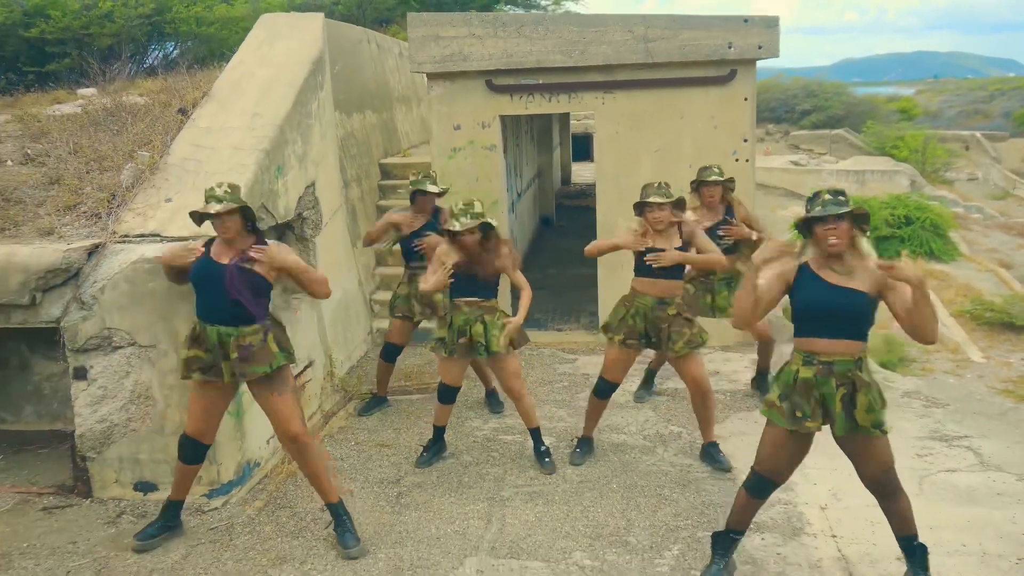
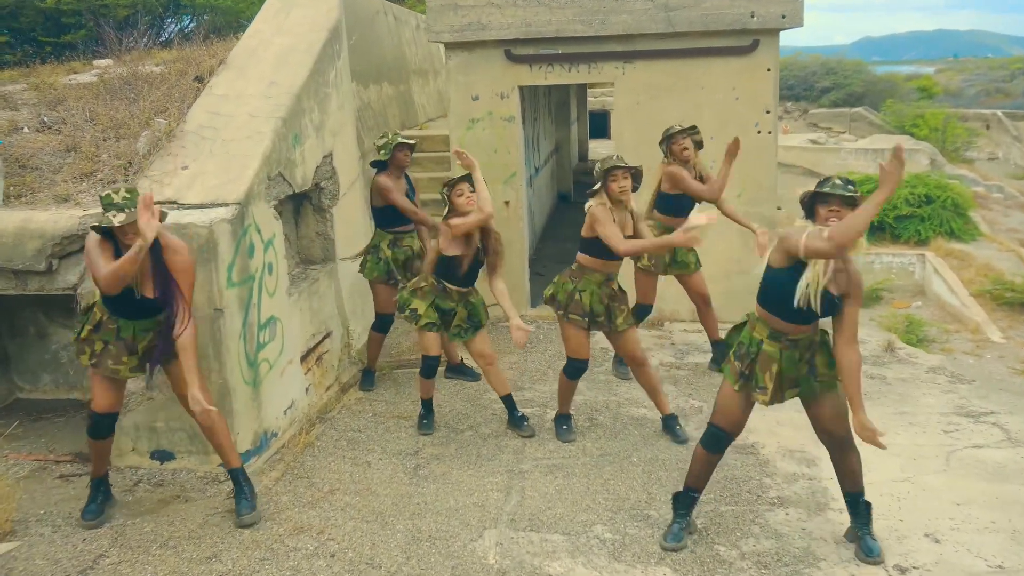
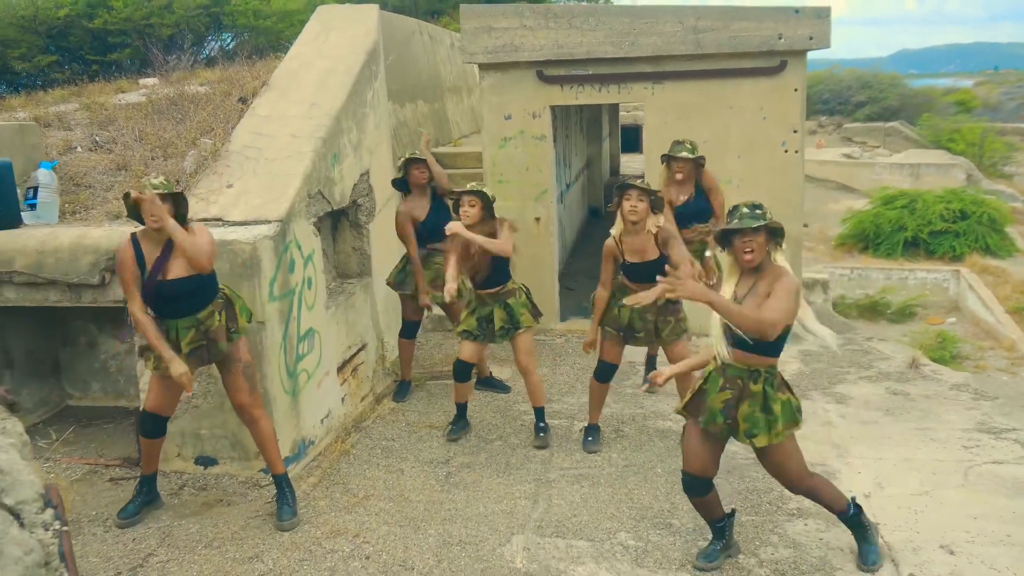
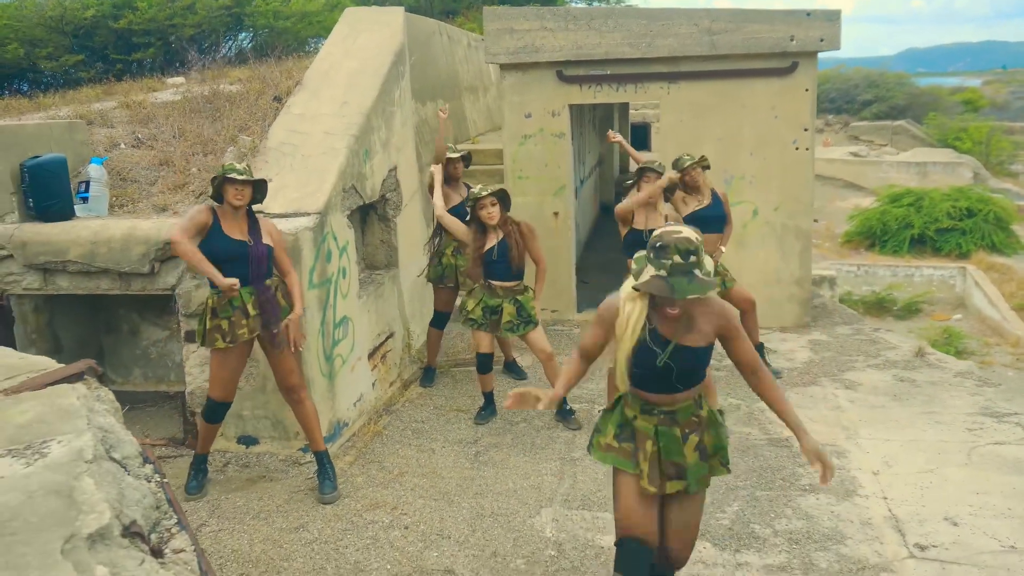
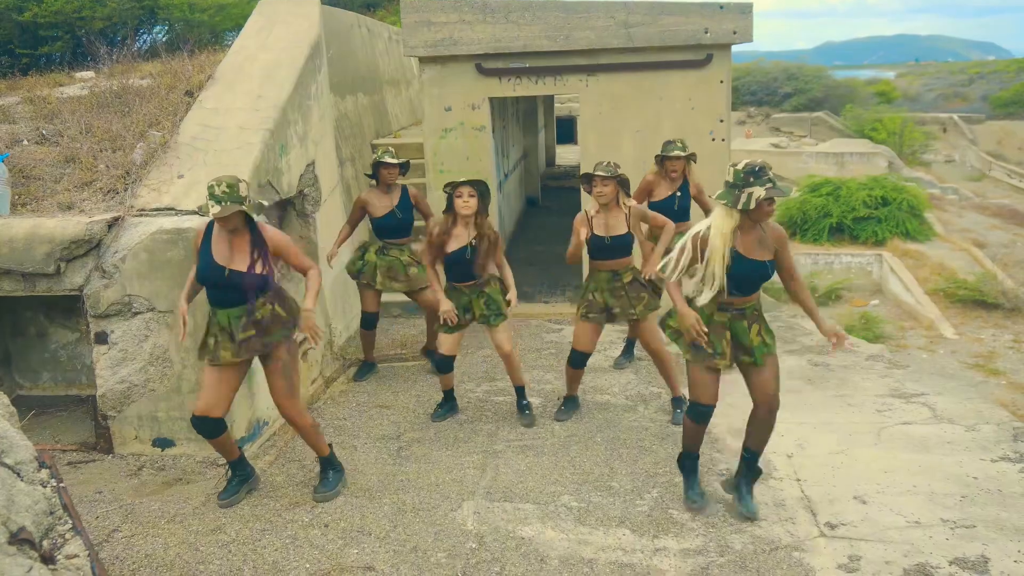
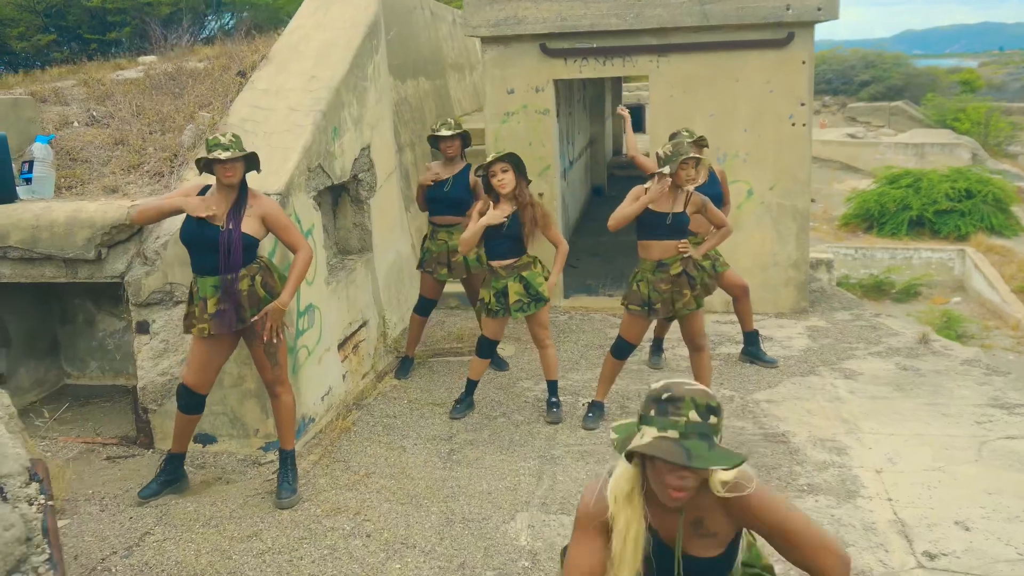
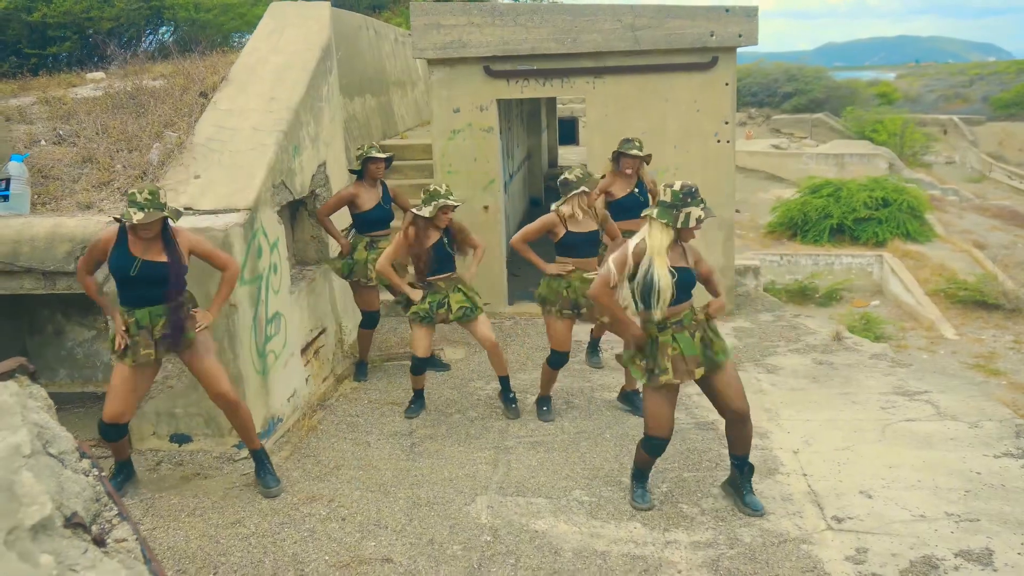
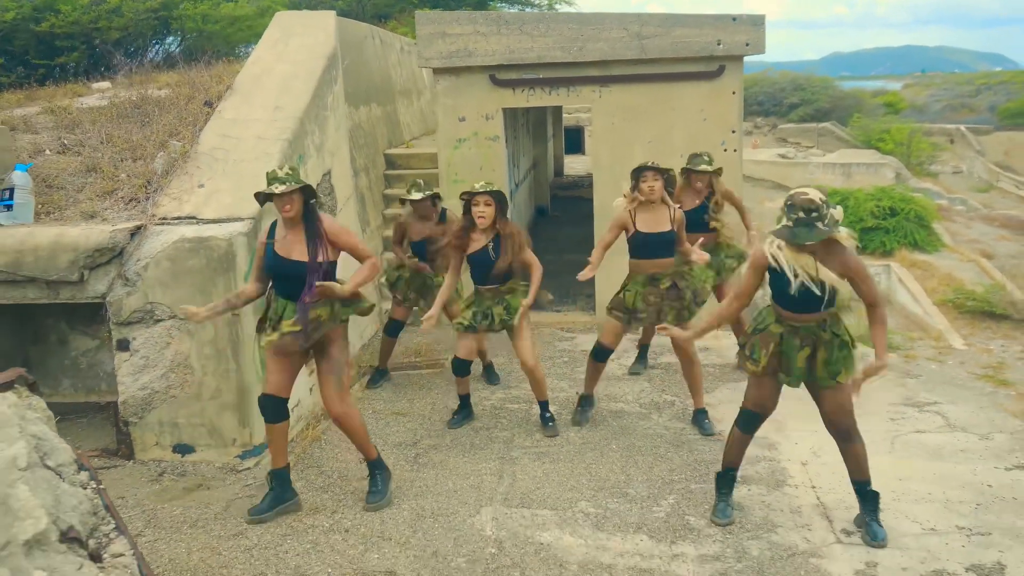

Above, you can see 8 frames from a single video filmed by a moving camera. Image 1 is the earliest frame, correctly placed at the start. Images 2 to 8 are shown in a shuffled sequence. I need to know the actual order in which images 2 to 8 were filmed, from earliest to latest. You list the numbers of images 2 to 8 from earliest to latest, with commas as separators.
8, 5, 7, 2, 3, 4, 6
